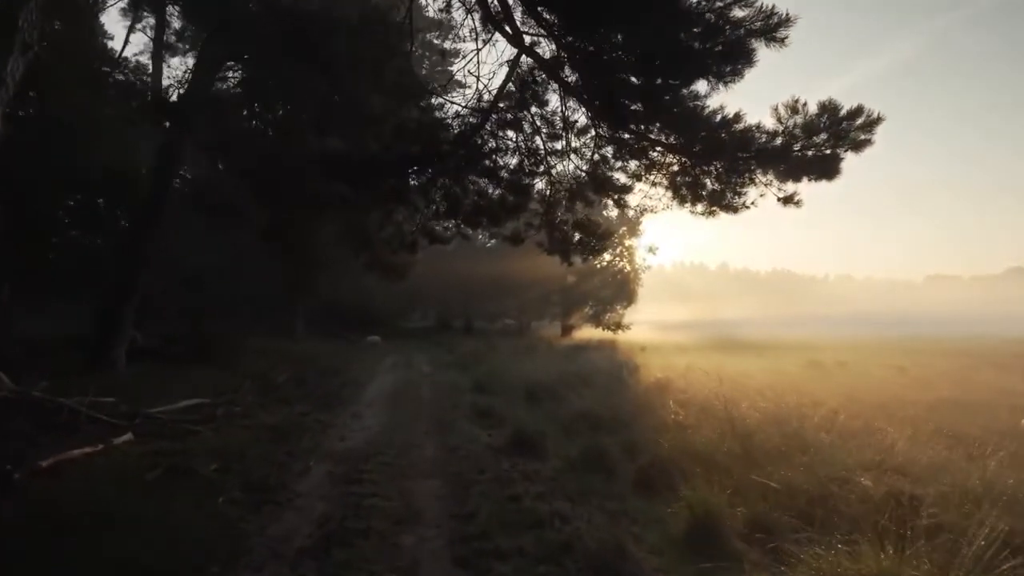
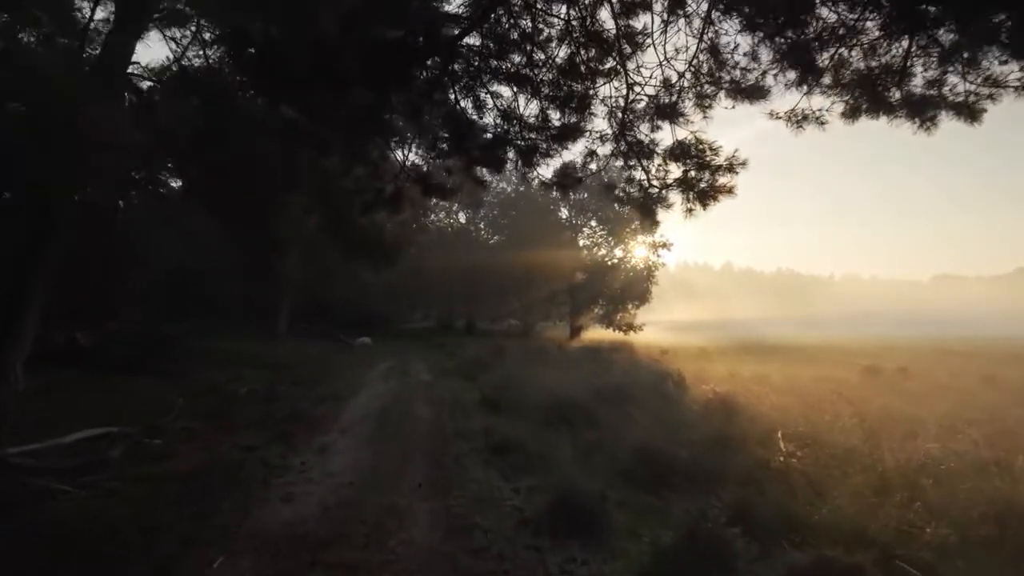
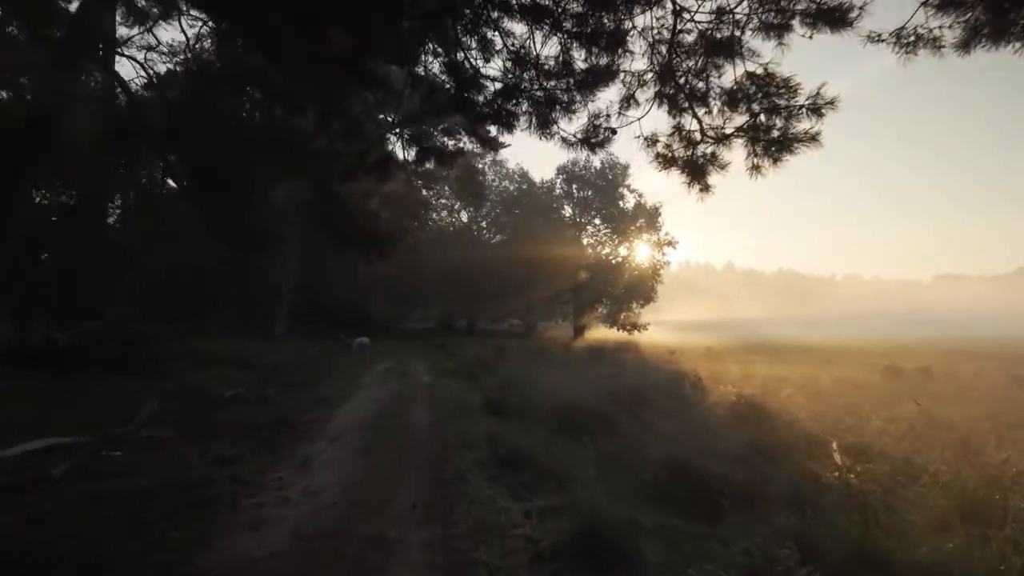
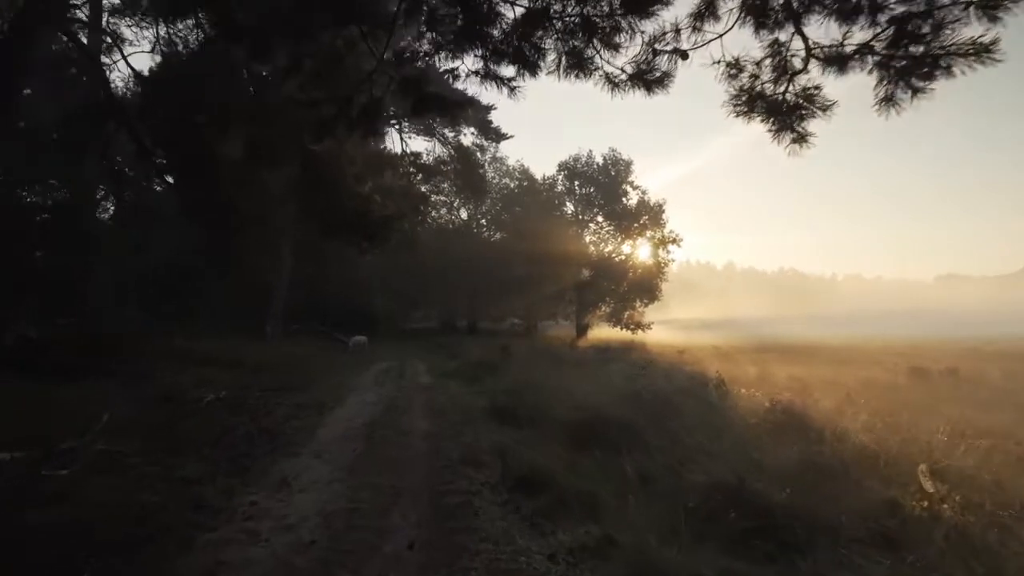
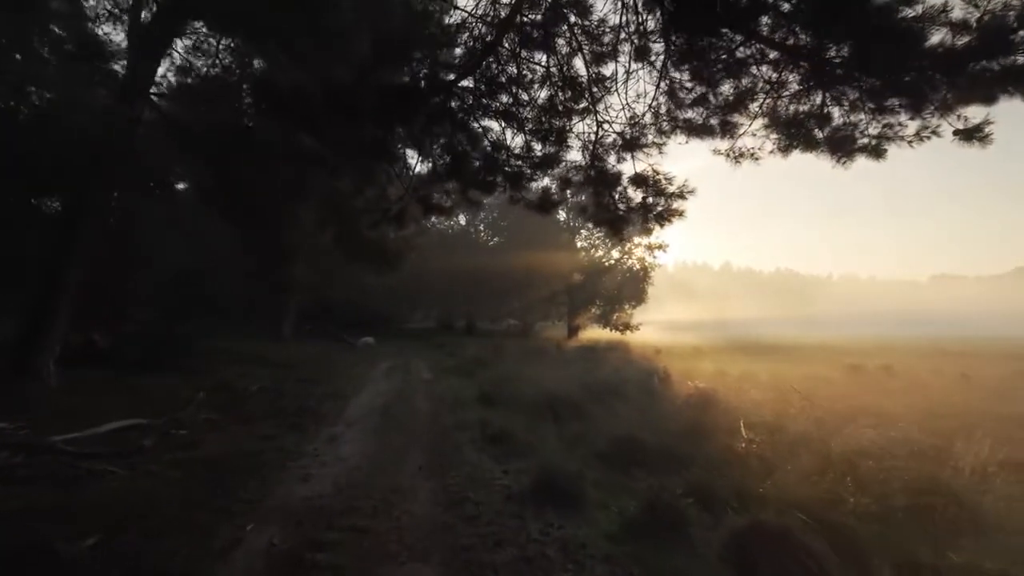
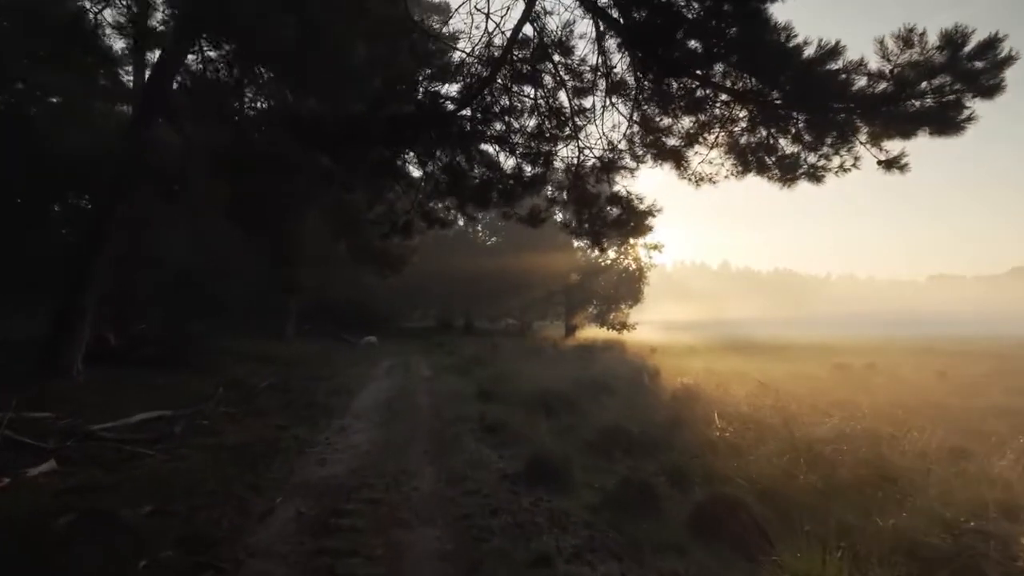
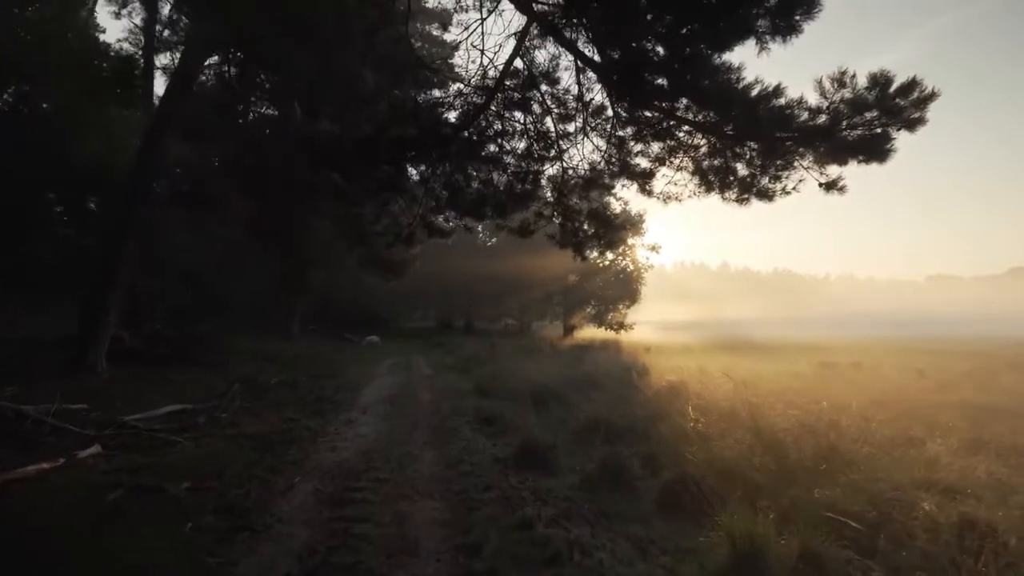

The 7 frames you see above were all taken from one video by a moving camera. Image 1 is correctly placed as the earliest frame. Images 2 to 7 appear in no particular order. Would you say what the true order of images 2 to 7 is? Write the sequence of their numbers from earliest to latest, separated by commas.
7, 6, 5, 2, 3, 4
